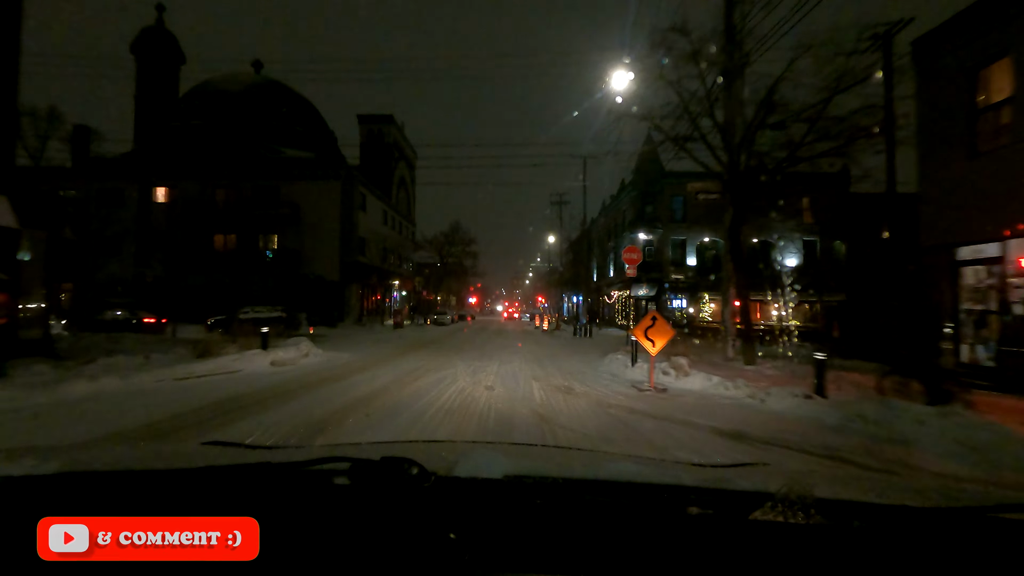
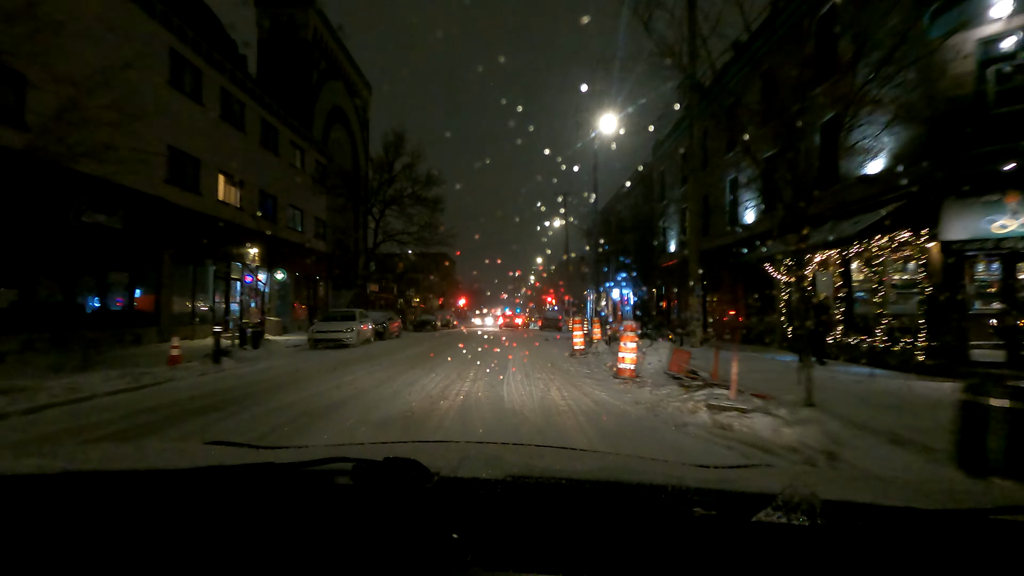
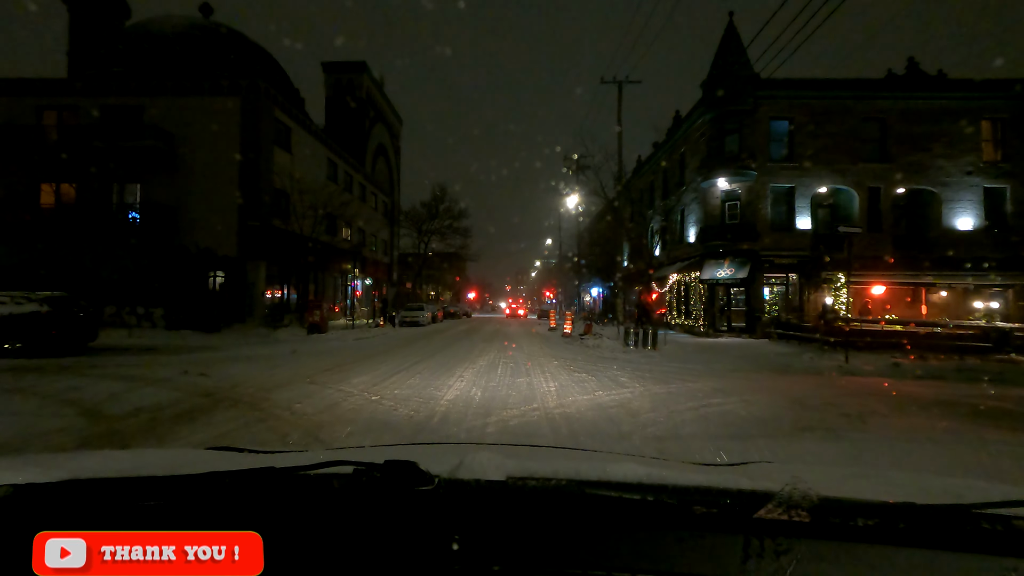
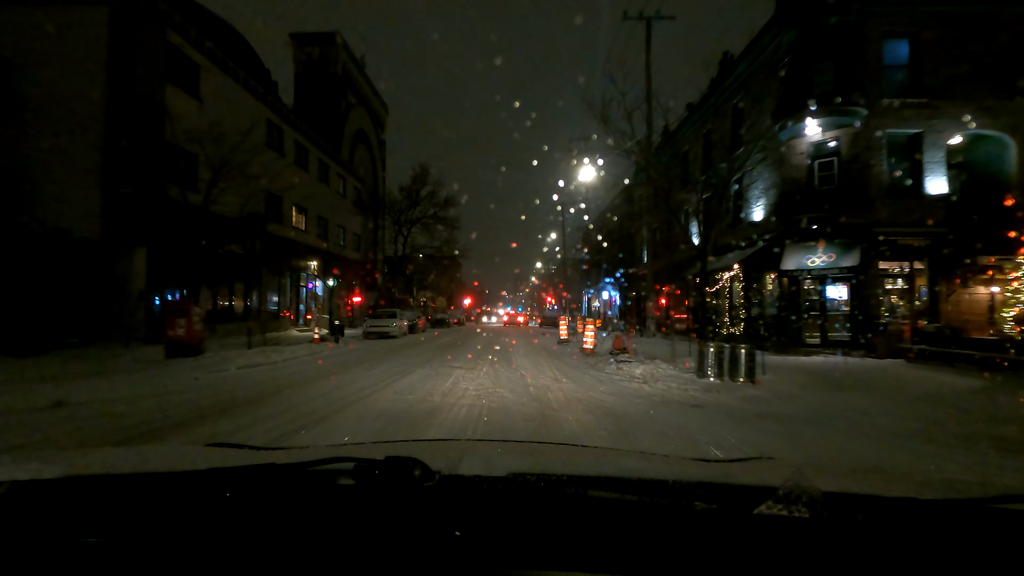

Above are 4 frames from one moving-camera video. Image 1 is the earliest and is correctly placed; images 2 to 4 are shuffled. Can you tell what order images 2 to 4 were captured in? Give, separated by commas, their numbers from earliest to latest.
3, 4, 2
